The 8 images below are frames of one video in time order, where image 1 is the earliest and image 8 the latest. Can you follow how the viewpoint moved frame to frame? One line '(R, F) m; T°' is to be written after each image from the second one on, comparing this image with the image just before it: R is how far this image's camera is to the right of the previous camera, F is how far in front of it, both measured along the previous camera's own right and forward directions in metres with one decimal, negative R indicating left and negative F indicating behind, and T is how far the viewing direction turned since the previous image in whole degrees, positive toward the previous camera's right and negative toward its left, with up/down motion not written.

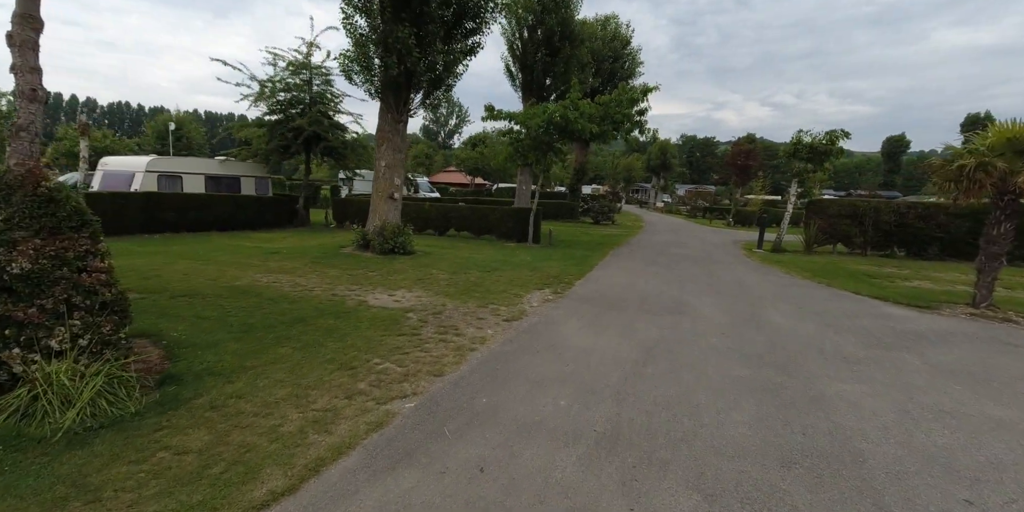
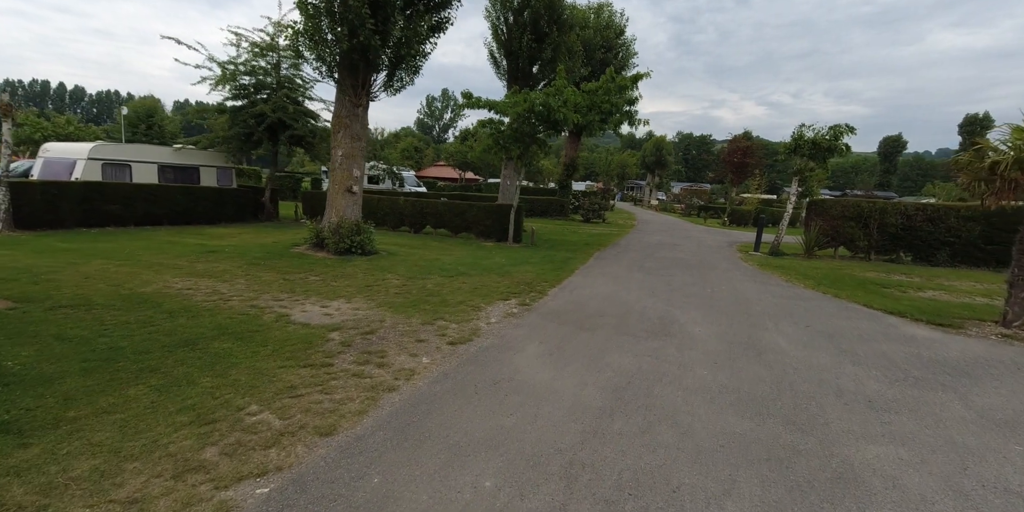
(+0.5, +1.3) m; +1°
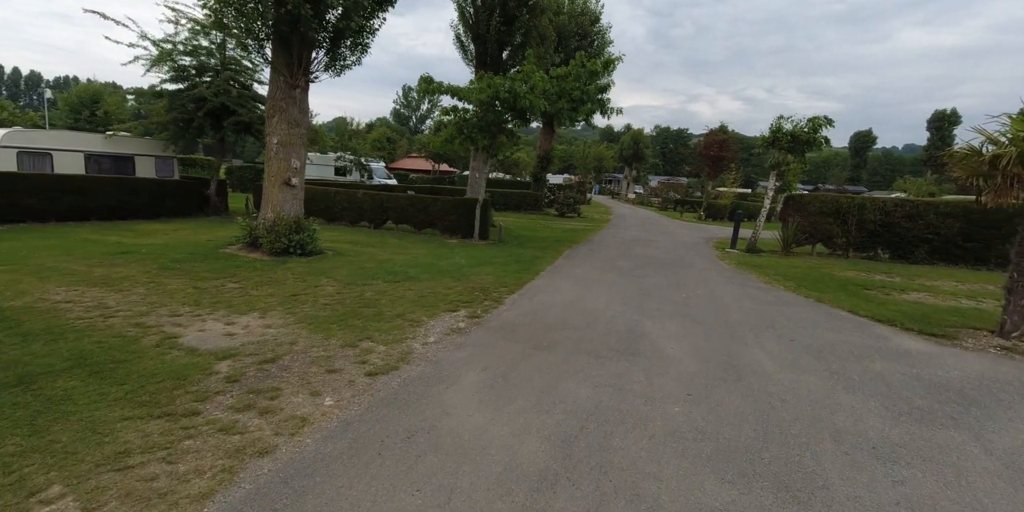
(+0.4, +1.0) m; +2°
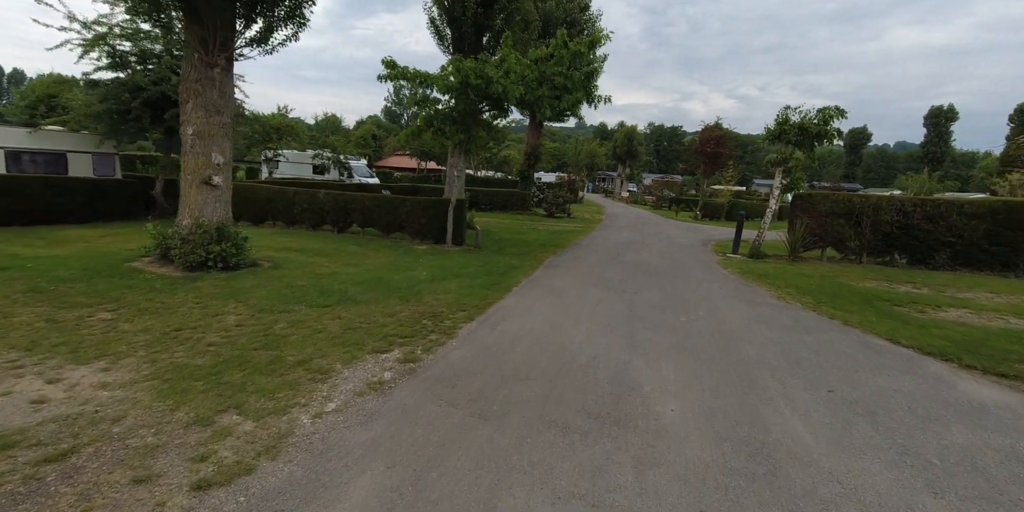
(+0.4, +1.6) m; +1°
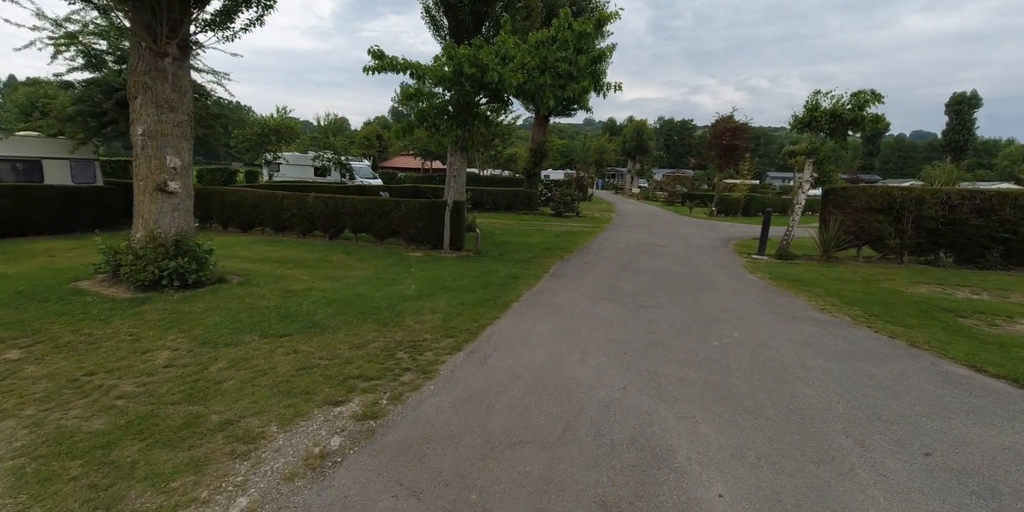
(+0.2, +1.1) m; -1°
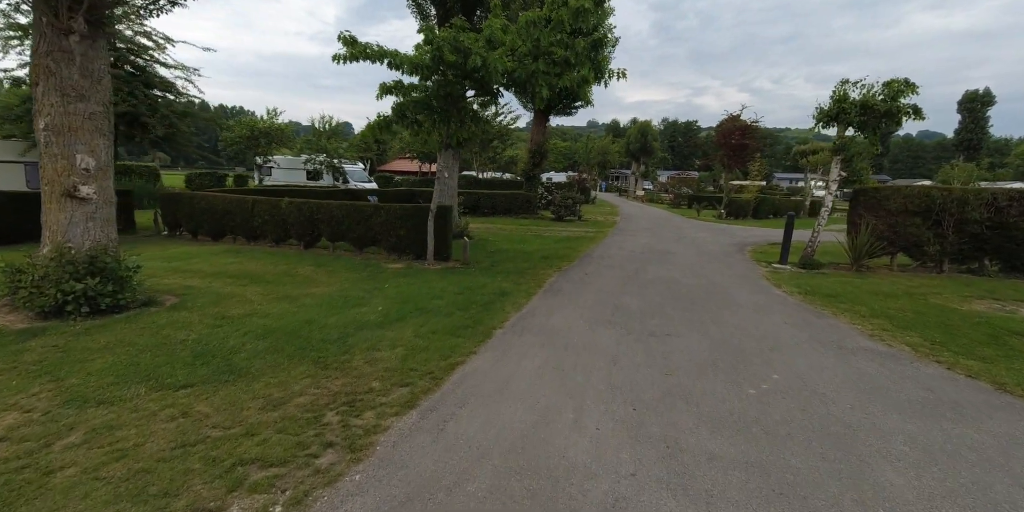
(+0.3, +1.3) m; 0°
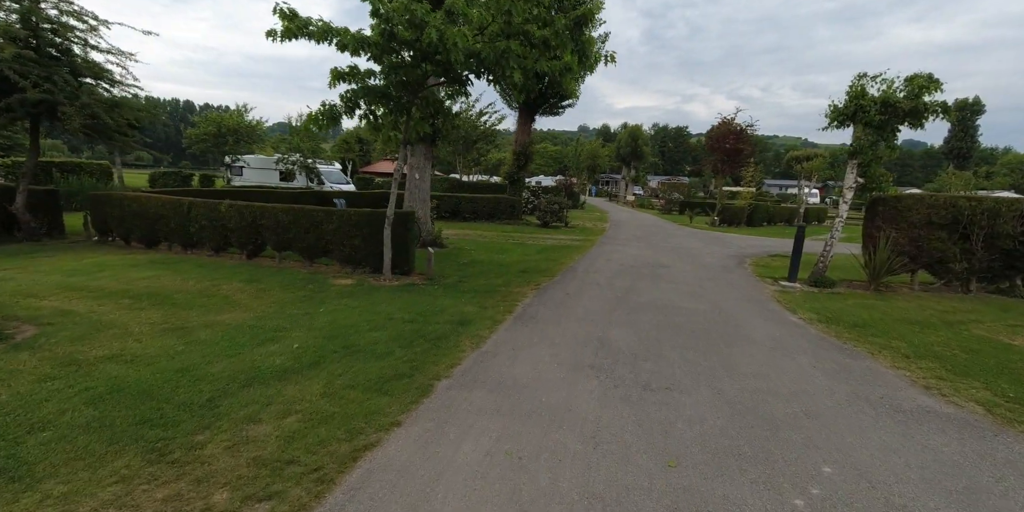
(+0.3, +1.4) m; +1°
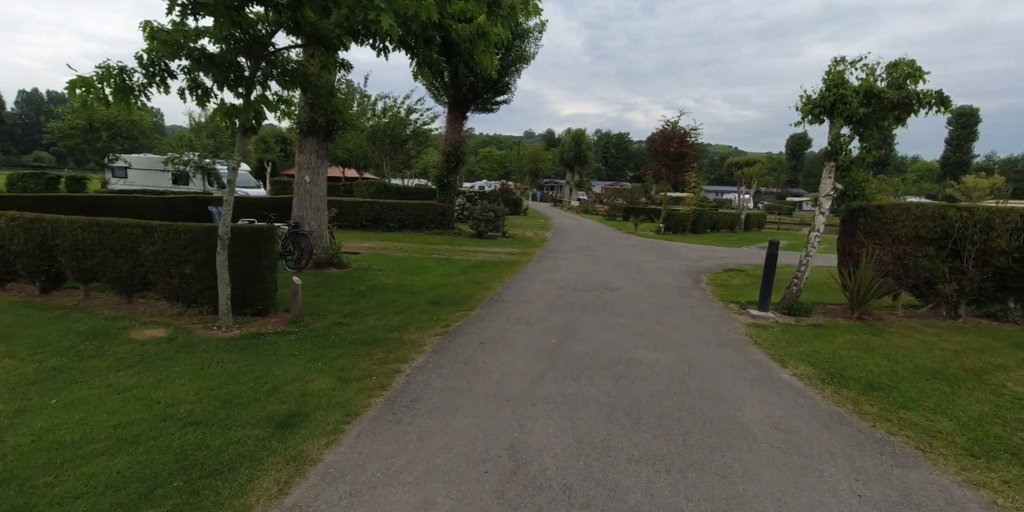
(+0.6, +2.3) m; +6°
